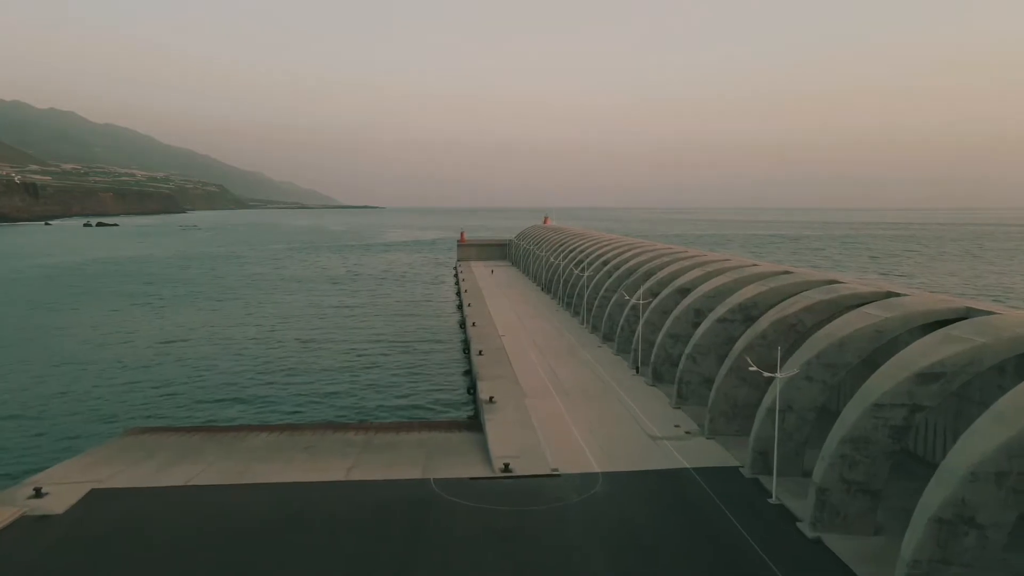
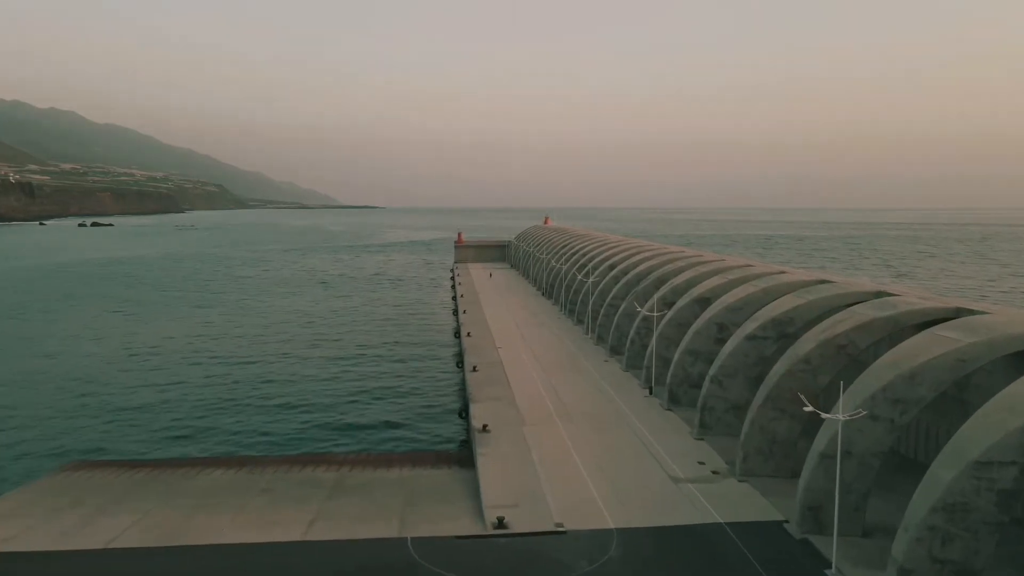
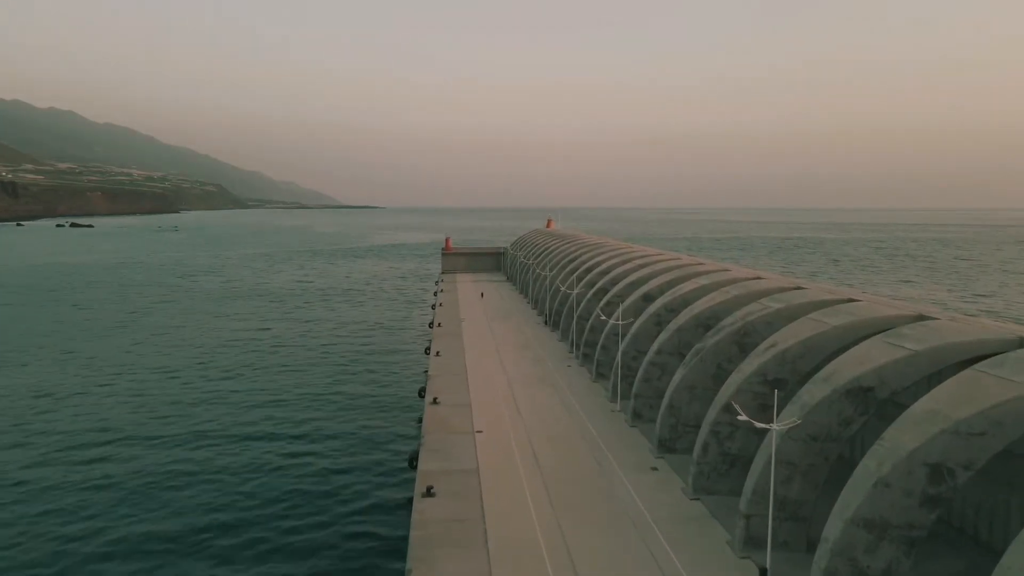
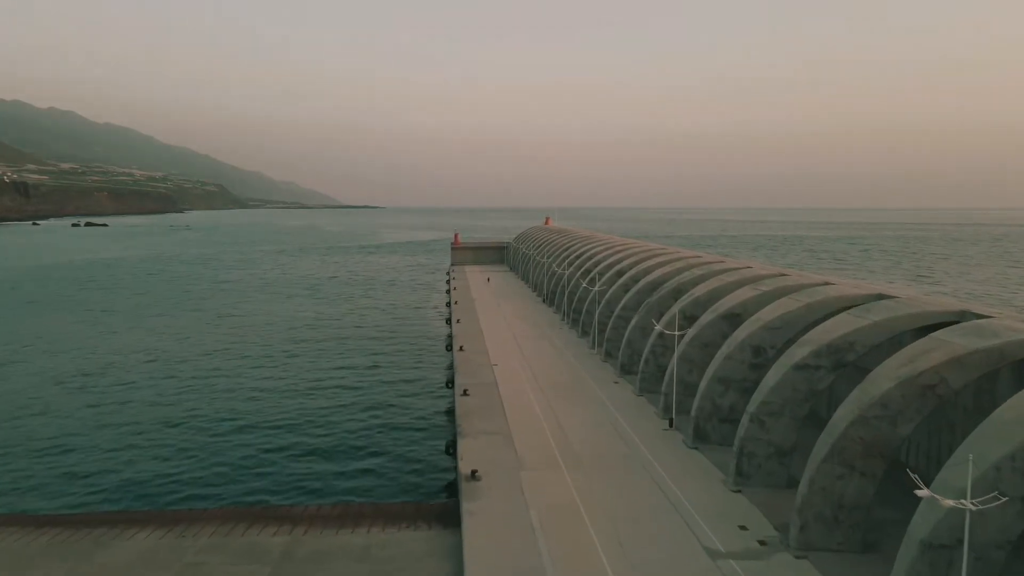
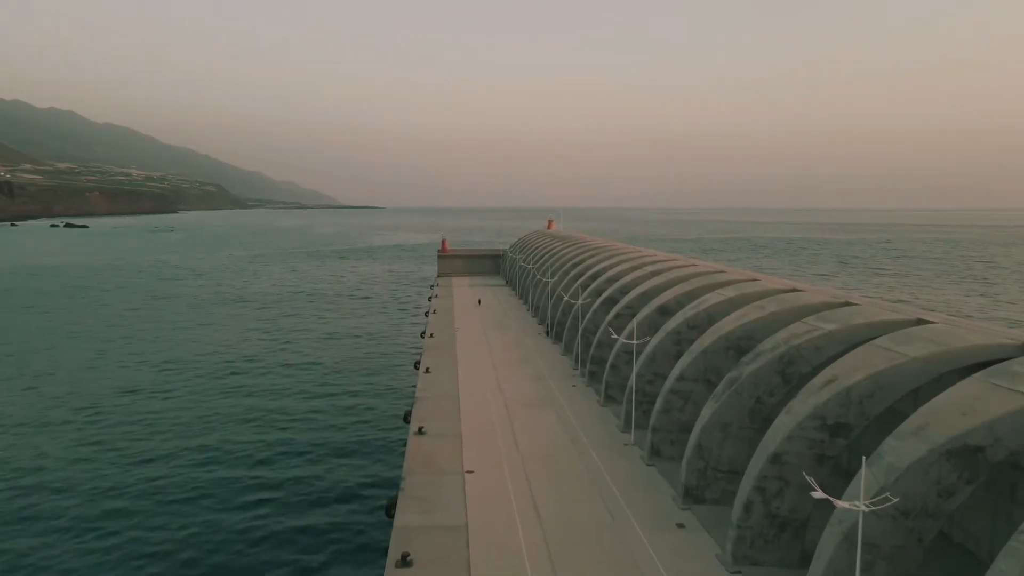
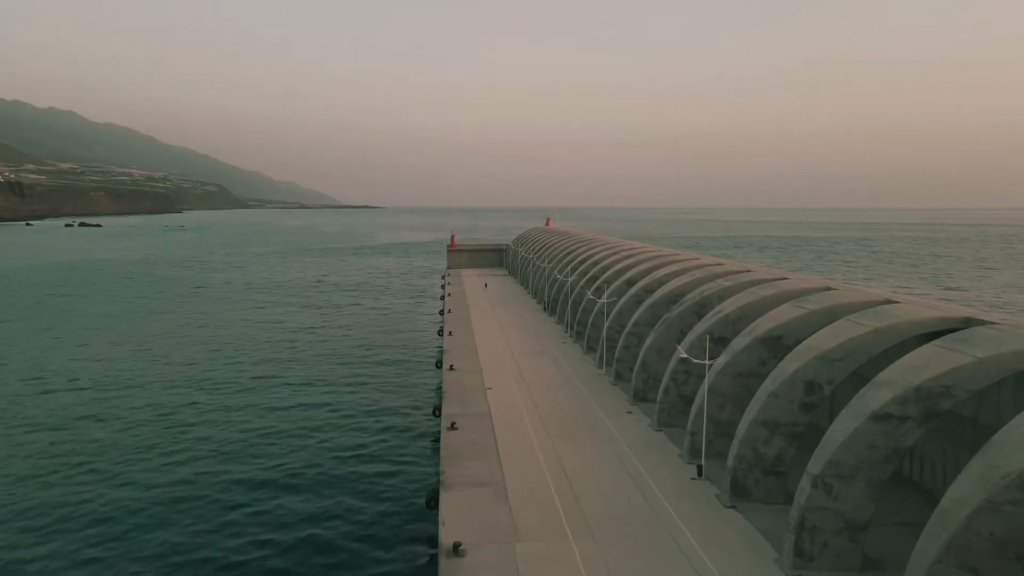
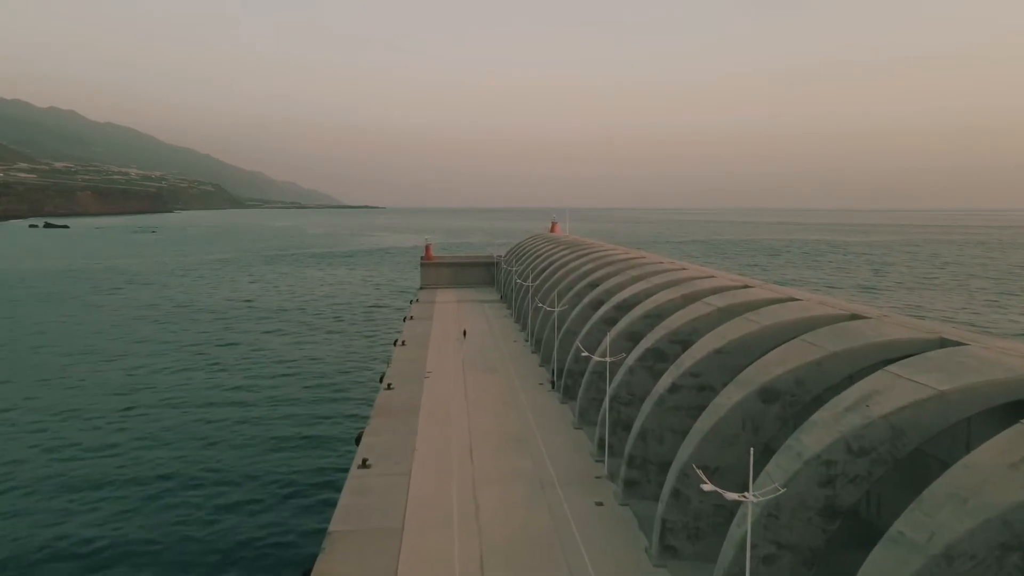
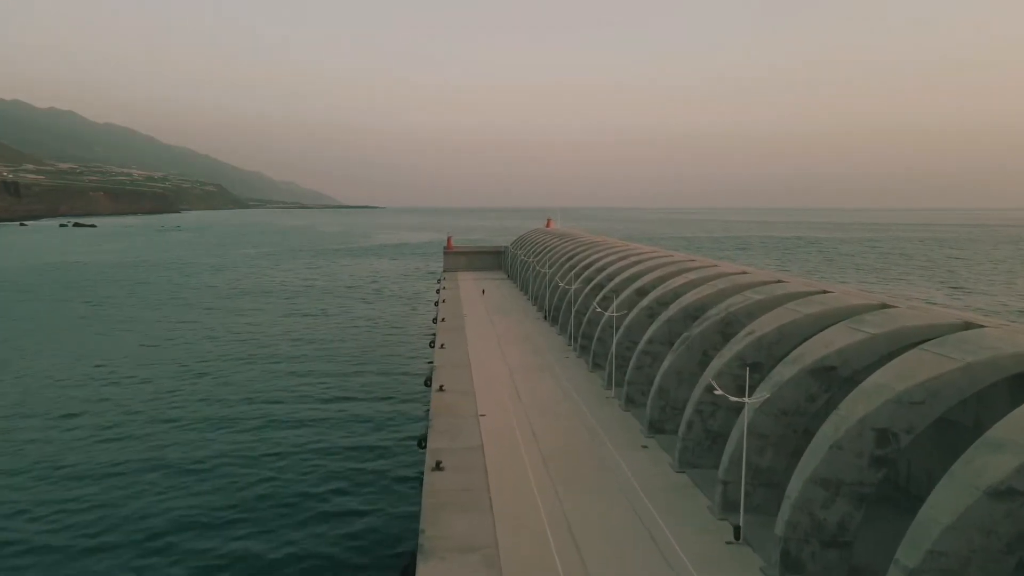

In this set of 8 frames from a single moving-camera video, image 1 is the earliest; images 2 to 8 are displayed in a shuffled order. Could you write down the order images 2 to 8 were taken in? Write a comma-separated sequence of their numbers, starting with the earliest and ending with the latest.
2, 4, 6, 8, 3, 5, 7
